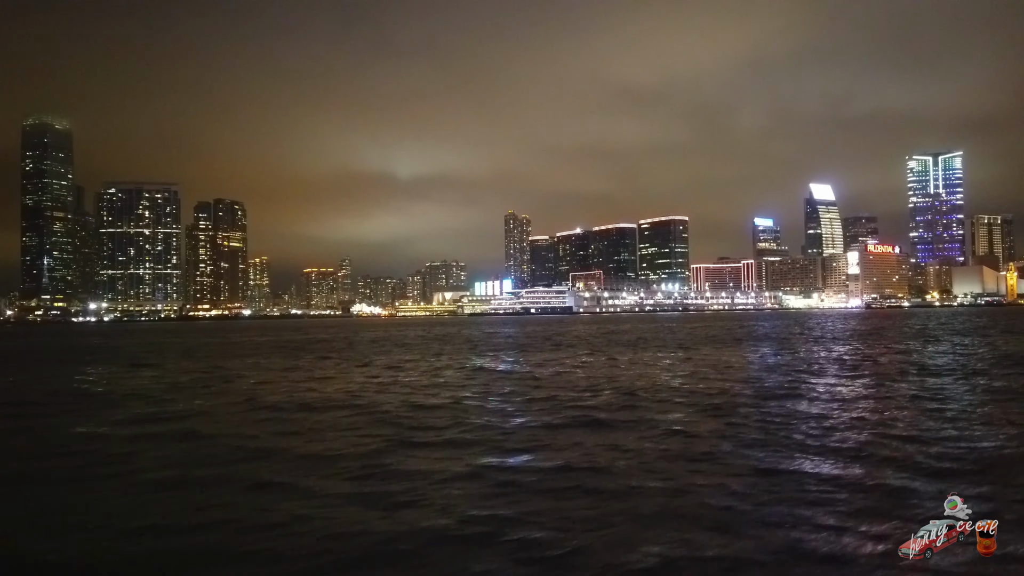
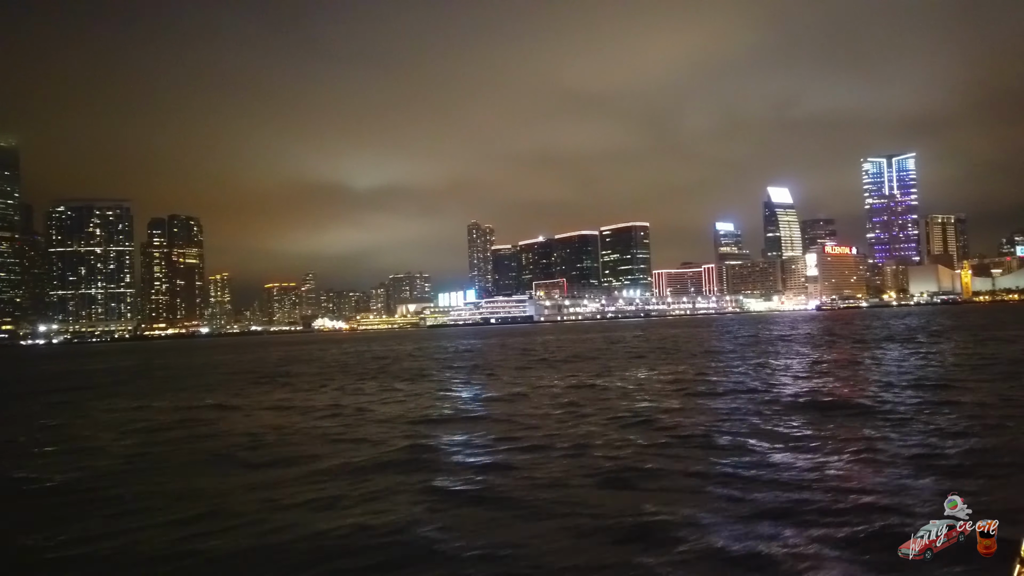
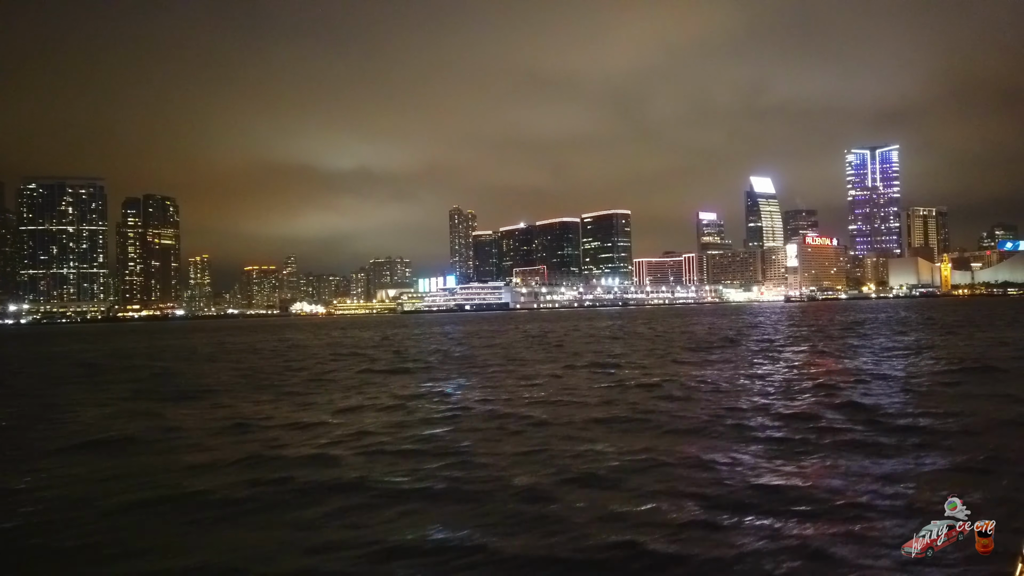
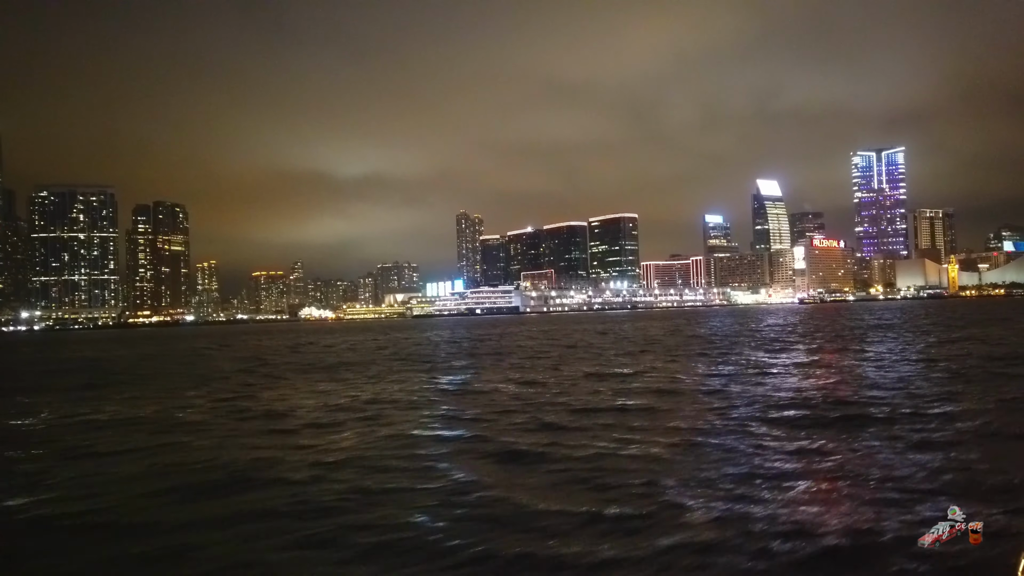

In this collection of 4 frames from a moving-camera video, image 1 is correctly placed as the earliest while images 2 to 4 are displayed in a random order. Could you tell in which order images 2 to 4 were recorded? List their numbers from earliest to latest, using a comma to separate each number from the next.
2, 4, 3
